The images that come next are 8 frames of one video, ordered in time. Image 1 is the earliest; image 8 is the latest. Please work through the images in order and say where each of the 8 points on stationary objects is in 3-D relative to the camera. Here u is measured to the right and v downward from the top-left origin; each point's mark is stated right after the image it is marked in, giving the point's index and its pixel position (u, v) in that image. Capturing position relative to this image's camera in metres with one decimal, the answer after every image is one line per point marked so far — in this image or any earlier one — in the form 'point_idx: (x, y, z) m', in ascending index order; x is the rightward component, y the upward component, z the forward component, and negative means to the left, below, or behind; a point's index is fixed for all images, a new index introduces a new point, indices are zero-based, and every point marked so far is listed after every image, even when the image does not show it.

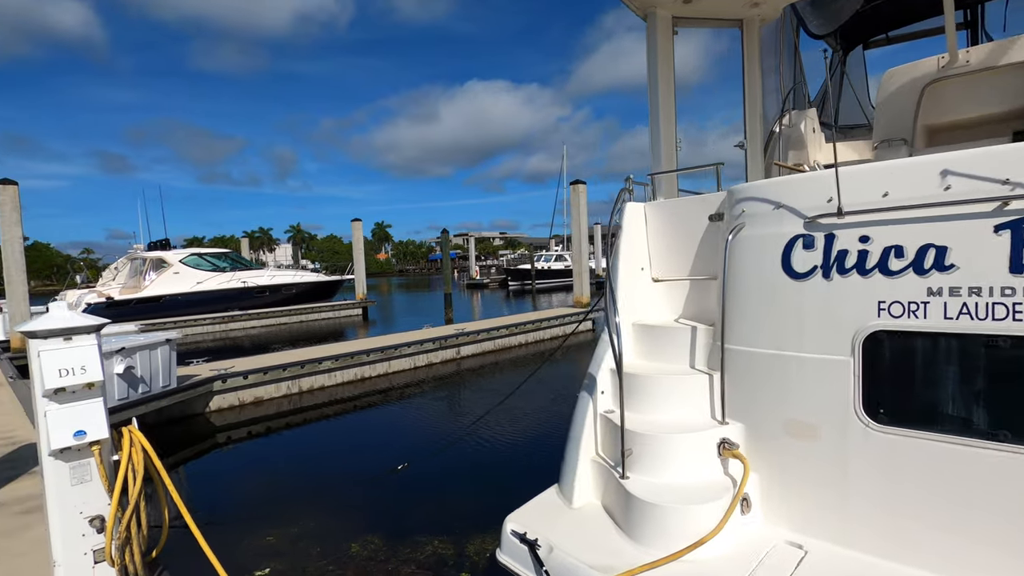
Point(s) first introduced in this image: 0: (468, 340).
0: (-0.9, -1.1, +11.4) m
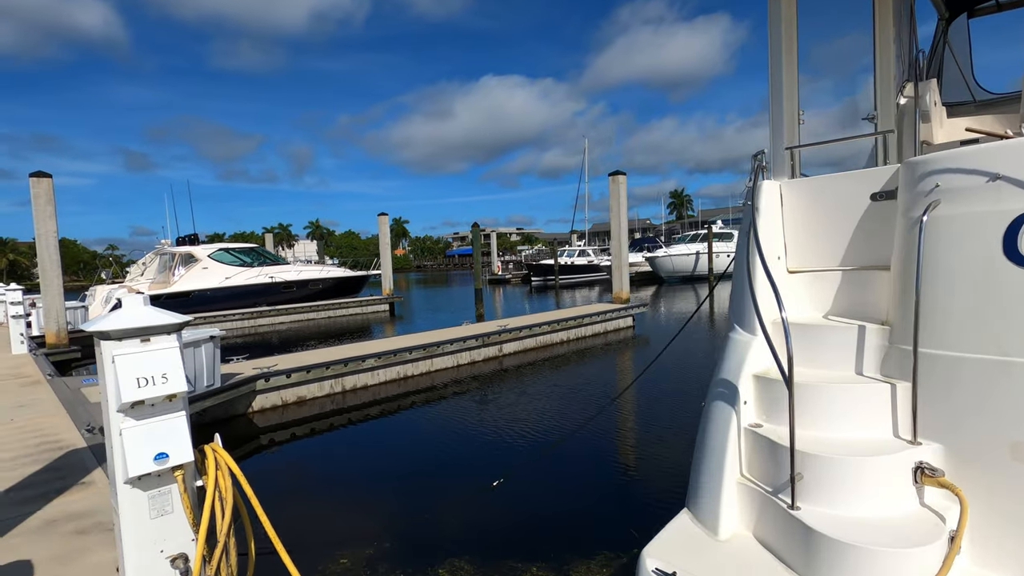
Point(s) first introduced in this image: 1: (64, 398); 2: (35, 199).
0: (0.0, -1.0, +10.9) m
1: (-5.4, -1.3, +6.4) m
2: (-9.6, +1.8, +10.7) m
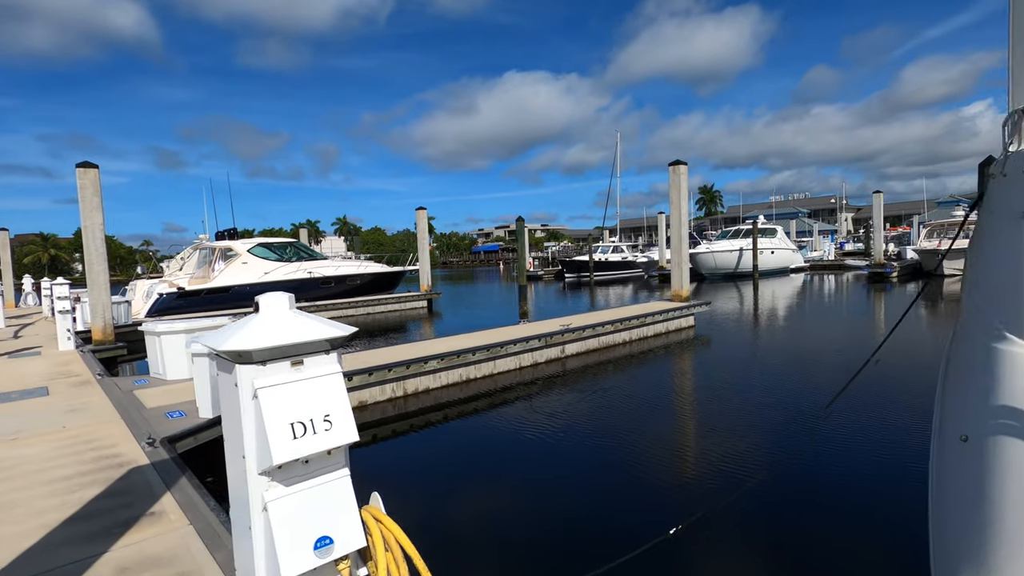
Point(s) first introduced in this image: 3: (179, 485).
0: (+1.2, -1.0, +10.2) m
1: (-4.4, -1.3, +5.9) m
2: (-8.4, +1.9, +10.4) m
3: (-2.3, -1.3, +3.6) m
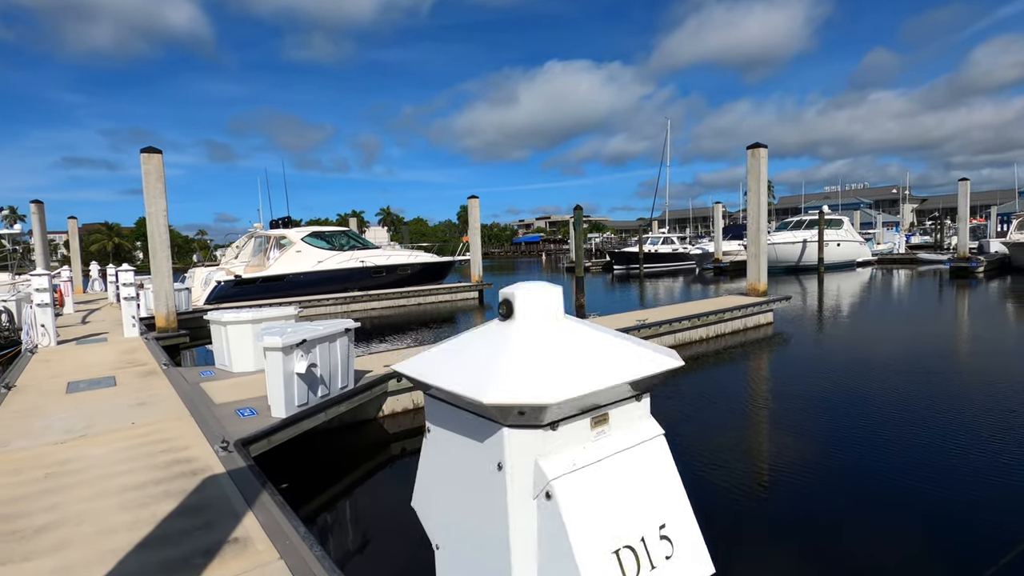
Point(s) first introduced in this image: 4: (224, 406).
0: (+2.4, -0.8, +9.4) m
1: (-3.4, -1.1, +5.6) m
2: (-7.1, +2.2, +10.3) m
3: (-1.5, -1.3, +3.1) m
4: (-2.8, -1.2, +5.2) m
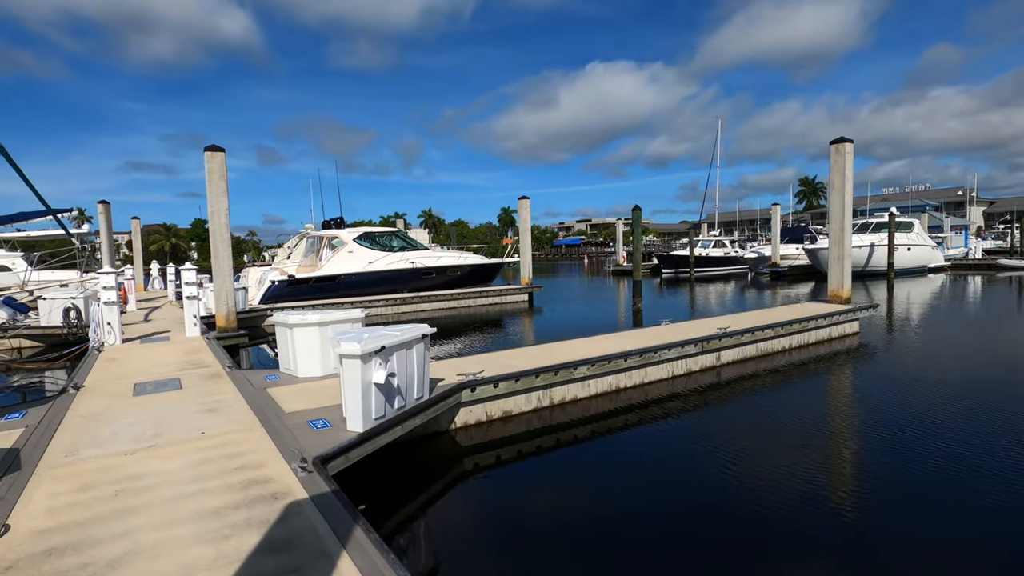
0: (+3.6, -0.9, +8.7) m
1: (-2.6, -1.1, +5.3) m
2: (-5.8, +2.2, +10.2) m
3: (-0.8, -1.3, +2.7) m
4: (-2.0, -1.2, +4.8) m
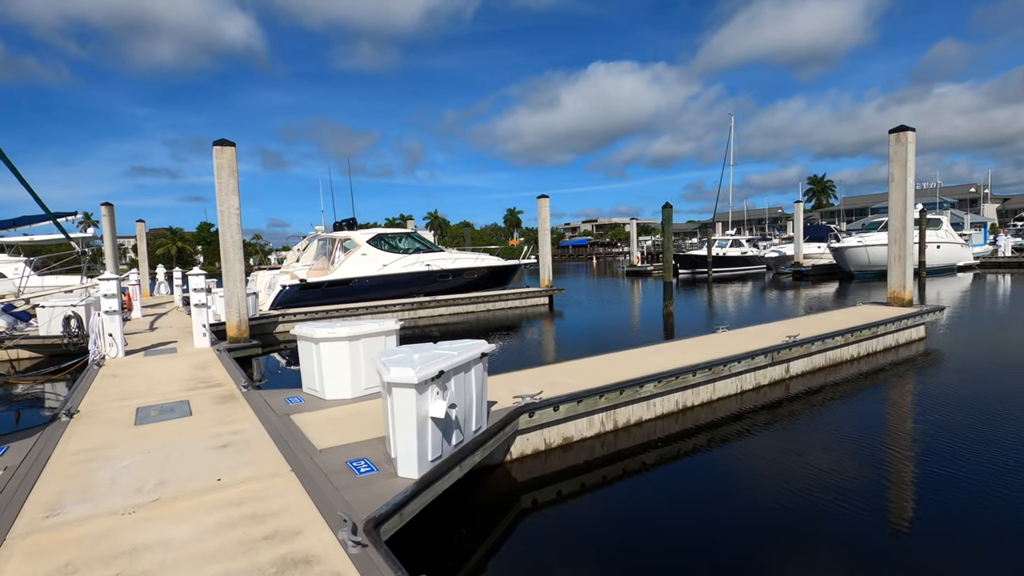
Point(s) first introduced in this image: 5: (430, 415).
0: (+4.2, -0.9, +7.8) m
1: (-2.0, -1.2, +4.4) m
2: (-5.2, +2.1, +9.4) m
3: (-0.2, -1.3, +1.8) m
4: (-1.4, -1.2, +4.0) m
5: (-0.5, -0.8, +3.5) m
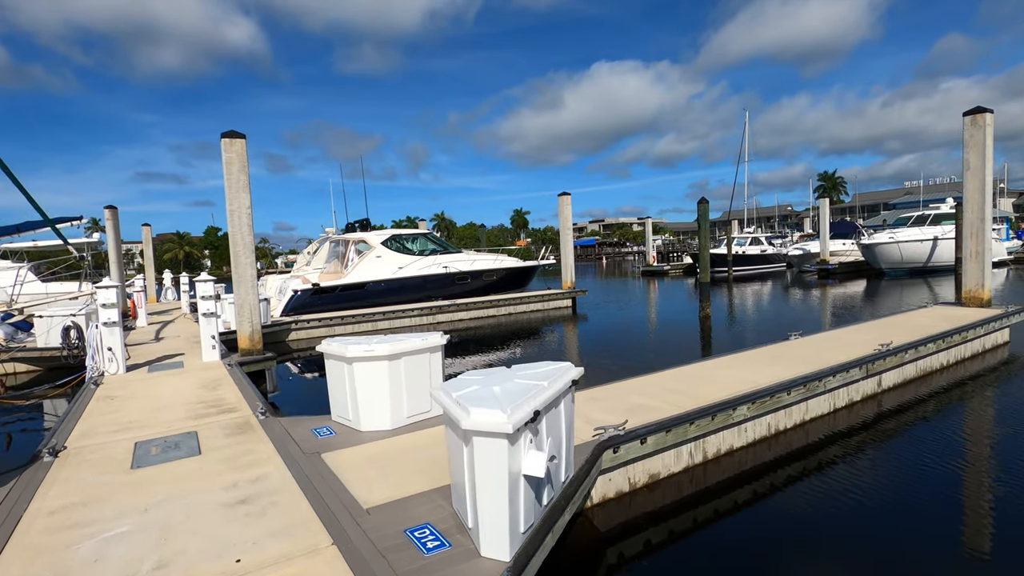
0: (+4.9, -1.0, +6.8) m
1: (-1.4, -1.3, +3.5) m
2: (-4.6, +2.0, +8.5) m
3: (+0.4, -1.4, +0.9) m
4: (-0.8, -1.3, +3.1) m
5: (+0.1, -0.9, +2.6) m
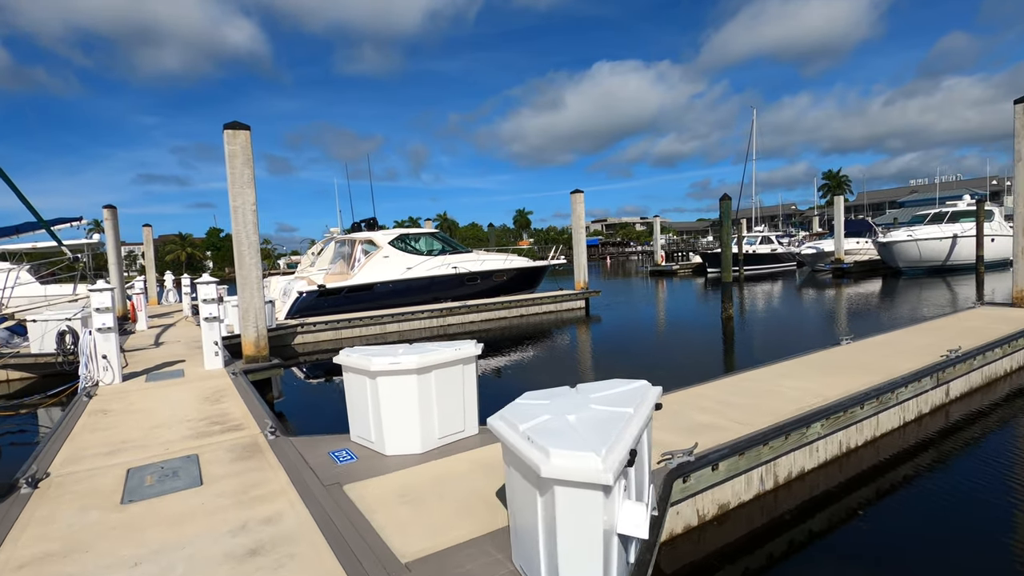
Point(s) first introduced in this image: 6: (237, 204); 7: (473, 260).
0: (+5.2, -1.0, +6.2) m
1: (-1.0, -1.3, +2.9) m
2: (-4.2, +1.9, +7.9) m
3: (+0.7, -1.4, +0.3) m
4: (-0.4, -1.3, +2.5) m
5: (+0.4, -0.9, +2.0) m
6: (-4.1, +1.3, +7.9) m
7: (-1.3, +1.0, +18.2) m
